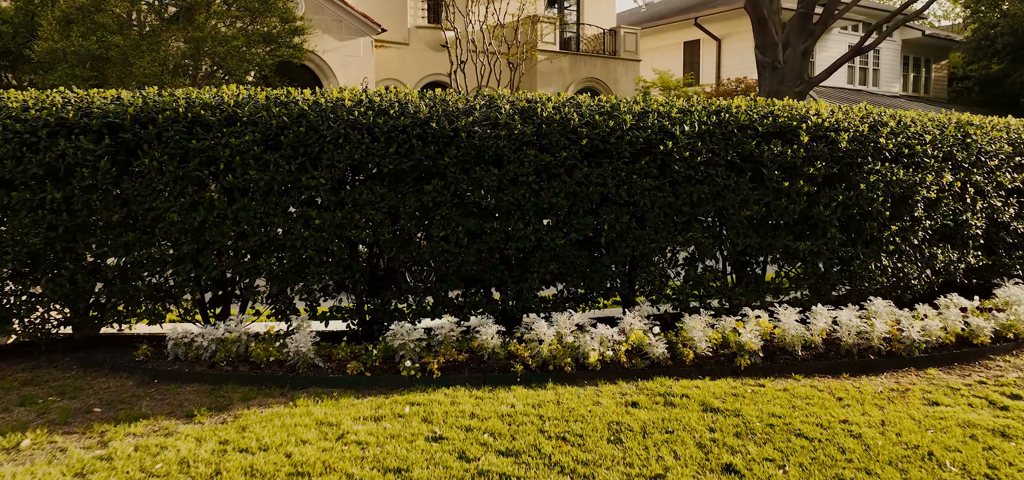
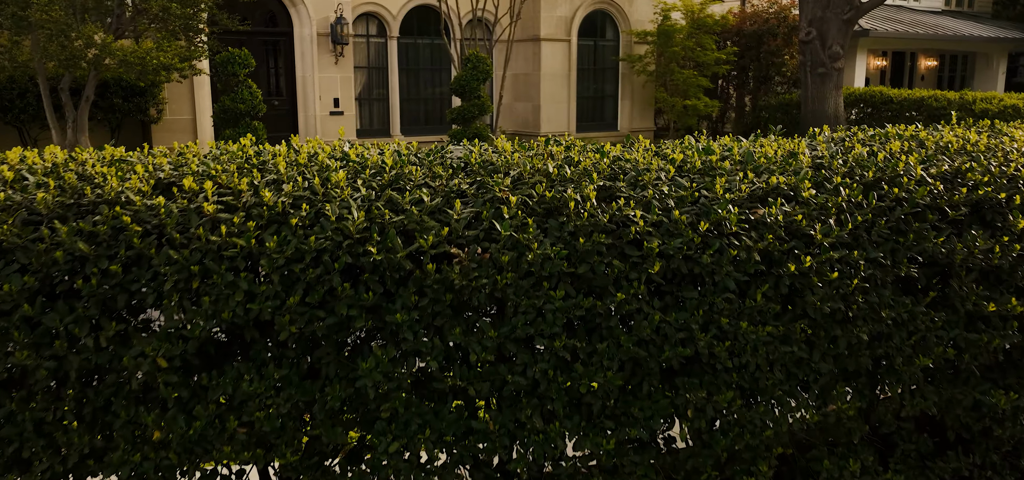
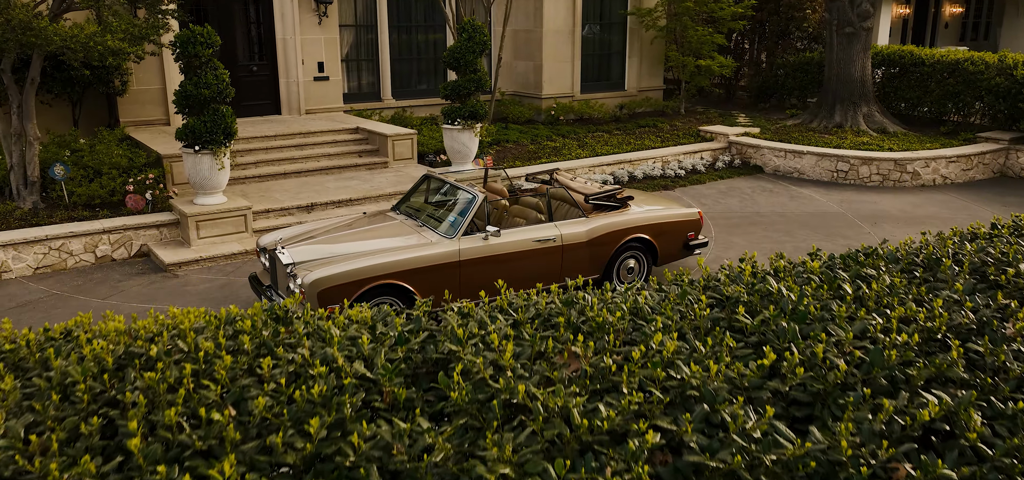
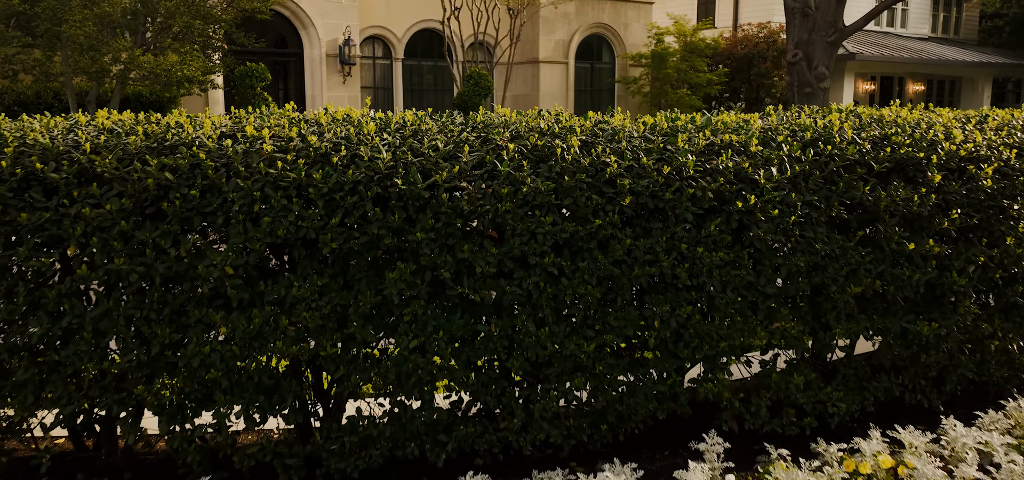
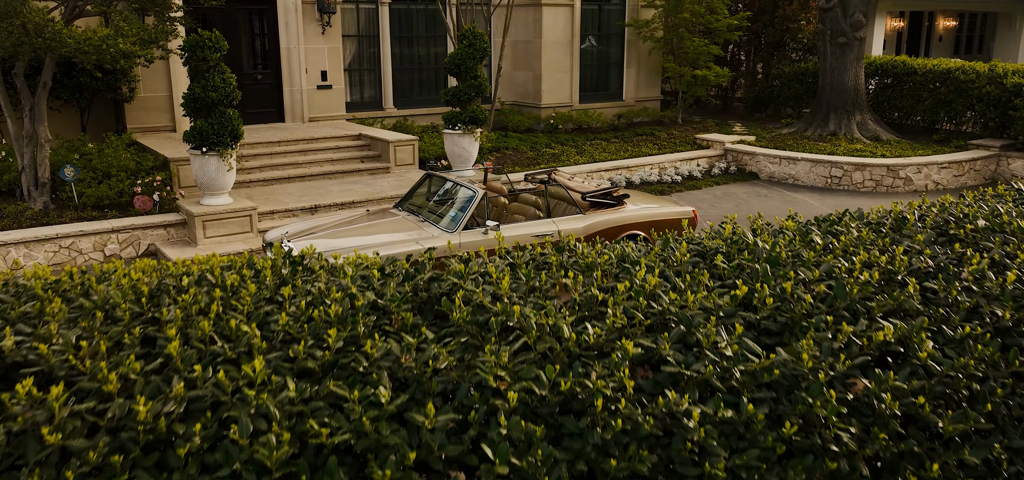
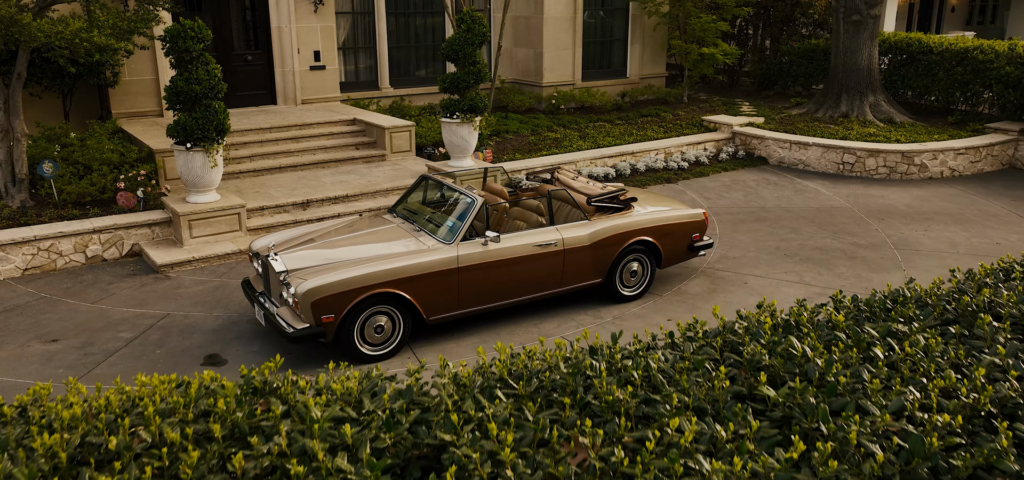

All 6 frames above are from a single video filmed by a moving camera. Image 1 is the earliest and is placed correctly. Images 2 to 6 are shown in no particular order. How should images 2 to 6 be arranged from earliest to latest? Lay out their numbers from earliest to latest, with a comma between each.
4, 2, 5, 3, 6
